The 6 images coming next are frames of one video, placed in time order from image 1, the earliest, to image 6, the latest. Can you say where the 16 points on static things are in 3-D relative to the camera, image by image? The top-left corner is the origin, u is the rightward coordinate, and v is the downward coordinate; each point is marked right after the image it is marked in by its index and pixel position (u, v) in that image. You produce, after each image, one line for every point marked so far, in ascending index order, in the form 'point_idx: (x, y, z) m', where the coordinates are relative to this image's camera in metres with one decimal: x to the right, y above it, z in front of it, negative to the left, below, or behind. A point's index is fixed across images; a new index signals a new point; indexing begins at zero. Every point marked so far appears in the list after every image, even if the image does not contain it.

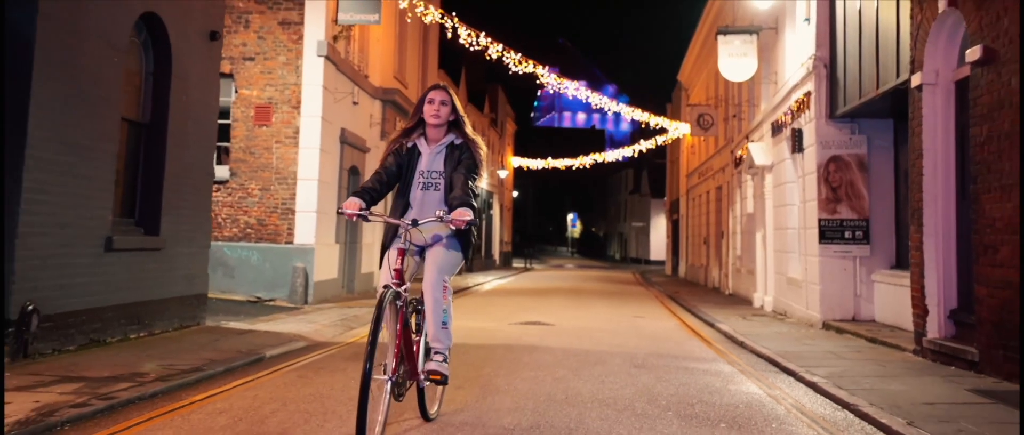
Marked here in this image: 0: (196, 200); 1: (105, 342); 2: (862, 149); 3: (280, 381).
0: (-3.6, +0.2, +10.0) m
1: (-3.7, -1.1, +8.1) m
2: (+4.8, +0.9, +12.2) m
3: (-1.8, -1.2, +6.7) m
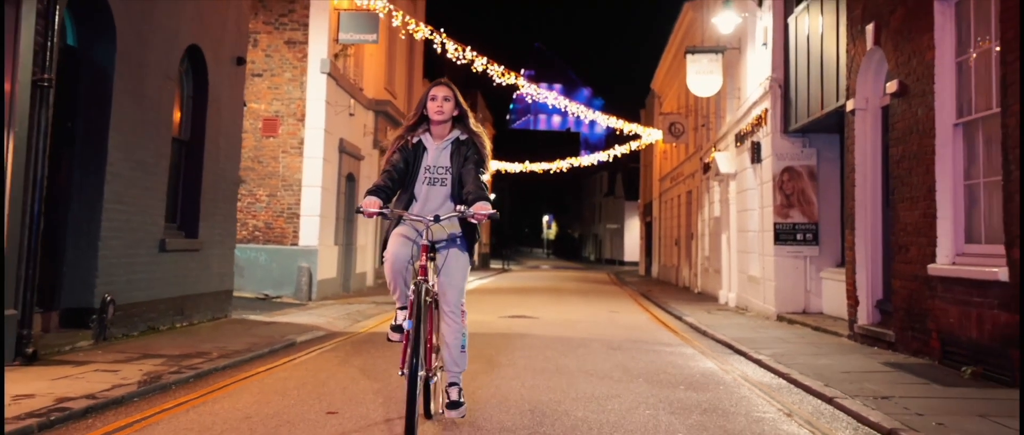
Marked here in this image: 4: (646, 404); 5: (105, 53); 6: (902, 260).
0: (-3.7, +0.1, +11.4) m
1: (-3.7, -1.2, +9.4) m
2: (+4.6, +0.9, +13.8) m
3: (-1.8, -1.3, +8.1) m
4: (+0.9, -1.2, +6.0) m
5: (-3.7, +1.5, +8.0) m
6: (+3.8, -0.4, +8.7) m
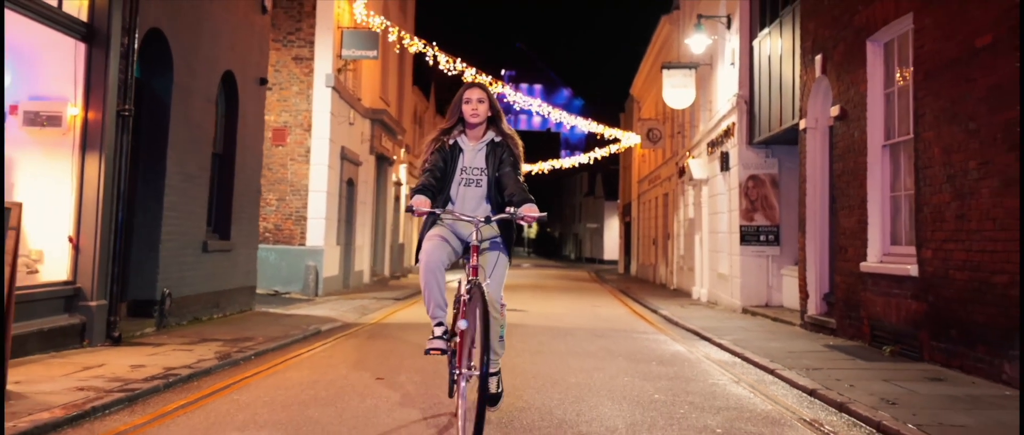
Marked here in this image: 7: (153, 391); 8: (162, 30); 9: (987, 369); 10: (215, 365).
0: (-3.7, +0.1, +12.8) m
1: (-3.7, -1.2, +10.8) m
2: (+4.5, +0.8, +15.3) m
3: (-1.8, -1.4, +9.5) m
4: (+1.0, -1.3, +7.5) m
5: (-3.7, +1.4, +9.4) m
6: (+3.8, -0.5, +10.3) m
7: (-2.3, -1.1, +5.8) m
8: (-3.5, +1.9, +9.2) m
9: (+3.6, -1.1, +6.8) m
10: (-2.4, -1.2, +7.1) m
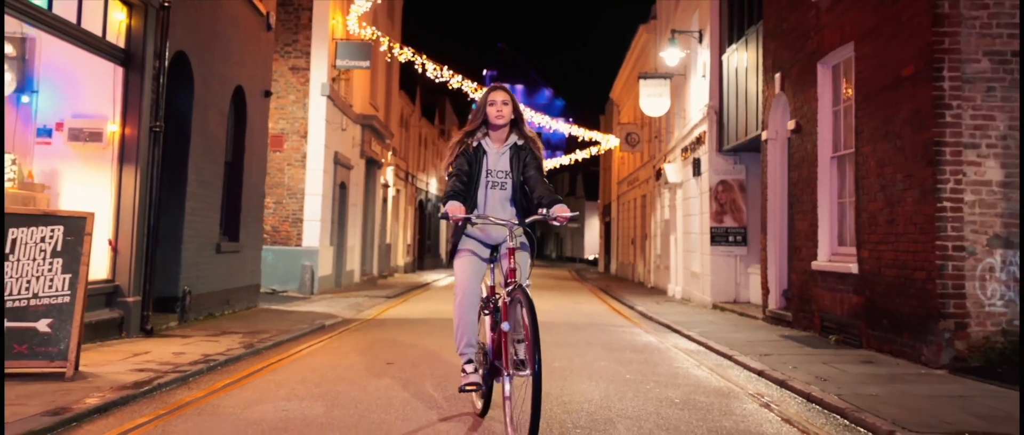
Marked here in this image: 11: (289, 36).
0: (-3.9, 0.0, +13.7) m
1: (-3.9, -1.3, +11.8) m
2: (+4.2, +0.8, +16.5) m
3: (-1.9, -1.4, +10.5) m
4: (+0.9, -1.4, +8.6) m
5: (-3.8, +1.4, +10.4) m
6: (+3.6, -0.5, +11.4) m
7: (-2.4, -1.2, +6.9) m
8: (-3.7, +1.8, +10.2) m
9: (+3.5, -1.2, +7.9) m
10: (-2.4, -1.2, +8.1) m
11: (-4.7, +3.8, +19.0) m
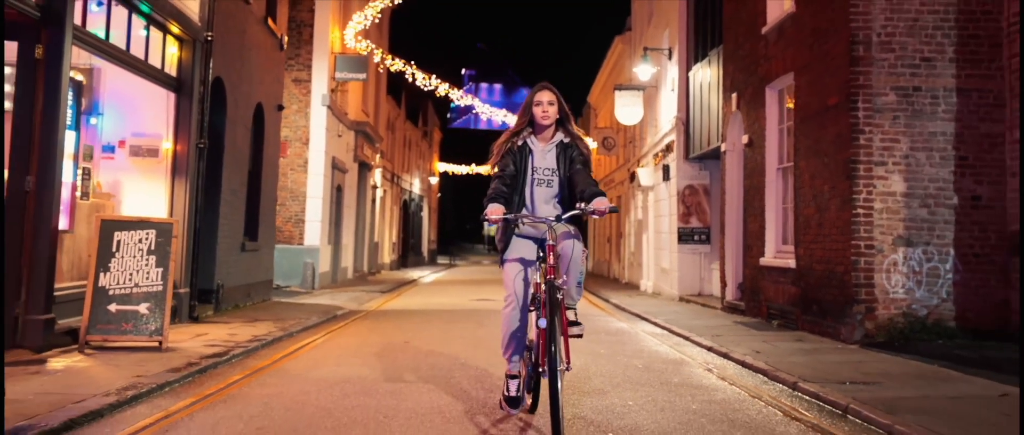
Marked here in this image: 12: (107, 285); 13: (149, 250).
0: (-4.1, 0.0, +15.3) m
1: (-4.1, -1.3, +13.4) m
2: (+4.0, +0.8, +18.3) m
3: (-2.0, -1.4, +12.2) m
4: (+0.8, -1.4, +10.3) m
5: (-3.9, +1.3, +11.9) m
6: (+3.5, -0.6, +13.2) m
7: (-2.4, -1.2, +8.5) m
8: (-3.8, +1.8, +11.7) m
9: (+3.5, -1.2, +9.7) m
10: (-2.5, -1.3, +9.7) m
11: (-5.0, +3.8, +20.5) m
12: (-3.3, -0.6, +7.4) m
13: (-3.1, -0.3, +7.7) m
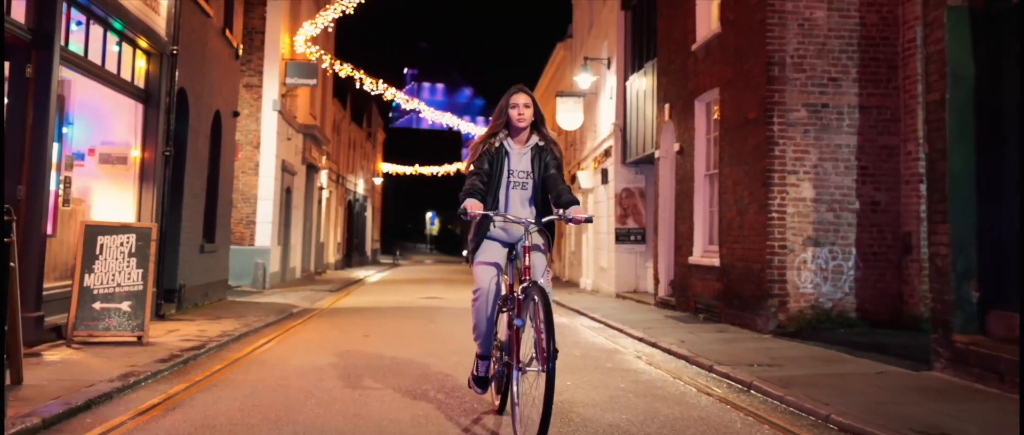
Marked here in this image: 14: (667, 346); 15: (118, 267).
0: (-5.1, 0.0, +15.9) m
1: (-4.9, -1.4, +14.0) m
2: (+2.8, +0.7, +19.4) m
3: (-2.7, -1.5, +12.9) m
4: (+0.2, -1.4, +11.2) m
5: (-4.6, +1.3, +12.6) m
6: (+2.7, -0.6, +14.3) m
7: (-2.9, -1.3, +9.2) m
8: (-4.5, +1.8, +12.4) m
9: (+2.9, -1.3, +10.8) m
10: (-3.1, -1.3, +10.4) m
11: (-6.3, +3.8, +21.0) m
12: (-3.8, -0.6, +8.1) m
13: (-3.6, -0.3, +8.4) m
14: (+1.6, -1.3, +9.3) m
15: (-3.6, -0.4, +8.3) m
